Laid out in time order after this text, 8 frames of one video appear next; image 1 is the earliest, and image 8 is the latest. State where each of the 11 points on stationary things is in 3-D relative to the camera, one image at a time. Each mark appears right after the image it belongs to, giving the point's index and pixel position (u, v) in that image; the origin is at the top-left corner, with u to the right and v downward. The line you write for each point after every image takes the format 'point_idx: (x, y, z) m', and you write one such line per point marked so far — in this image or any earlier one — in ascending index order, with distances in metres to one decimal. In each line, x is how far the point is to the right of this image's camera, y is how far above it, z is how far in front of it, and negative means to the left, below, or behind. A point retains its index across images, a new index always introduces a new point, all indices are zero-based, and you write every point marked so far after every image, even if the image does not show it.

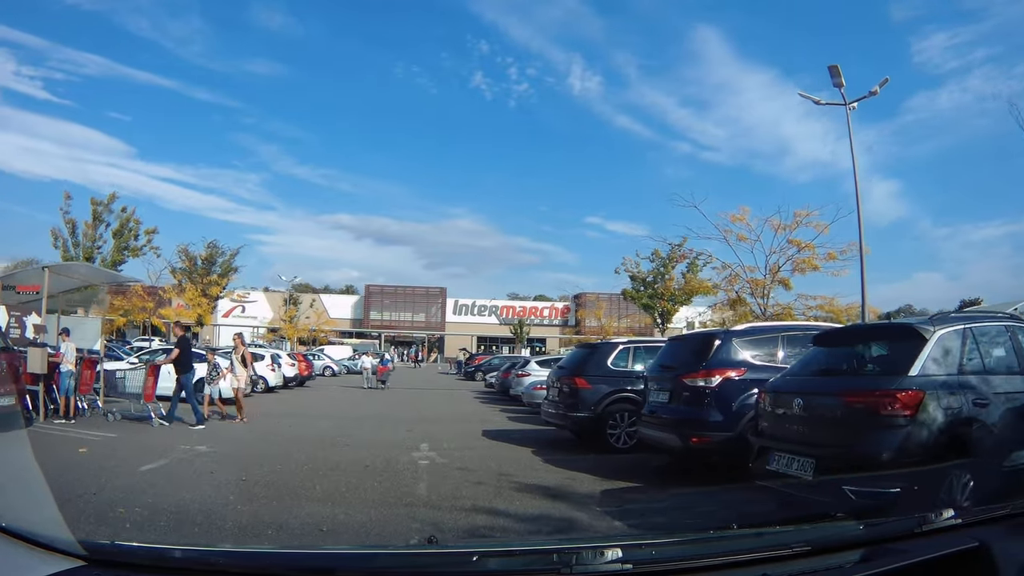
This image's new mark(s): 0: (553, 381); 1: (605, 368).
0: (+0.8, -1.6, +11.8) m
1: (+1.5, -1.3, +11.3) m
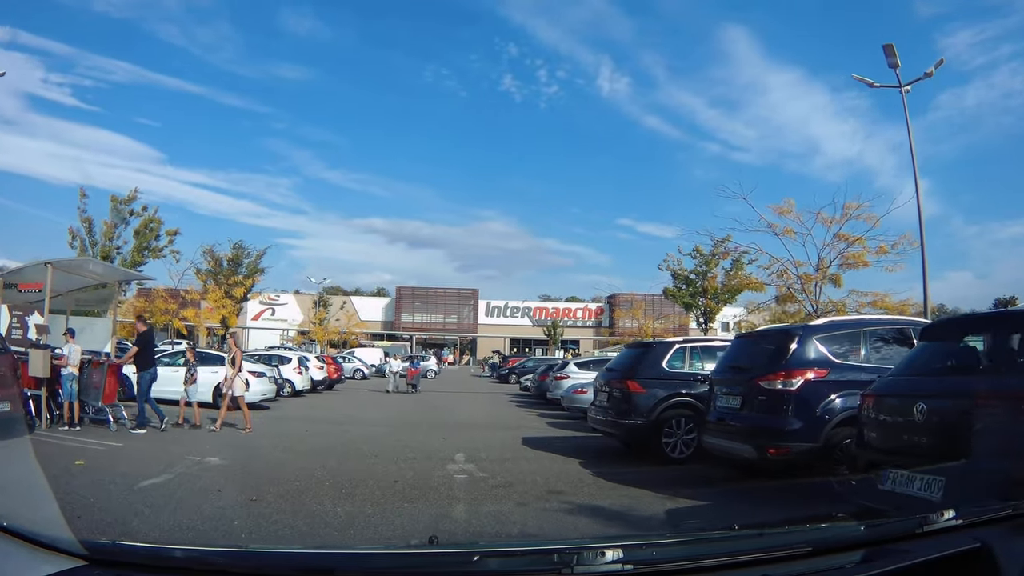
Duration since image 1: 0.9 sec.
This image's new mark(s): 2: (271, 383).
0: (+1.5, -1.5, +10.7) m
1: (+2.2, -1.2, +10.2) m
2: (-5.3, -2.1, +15.6) m
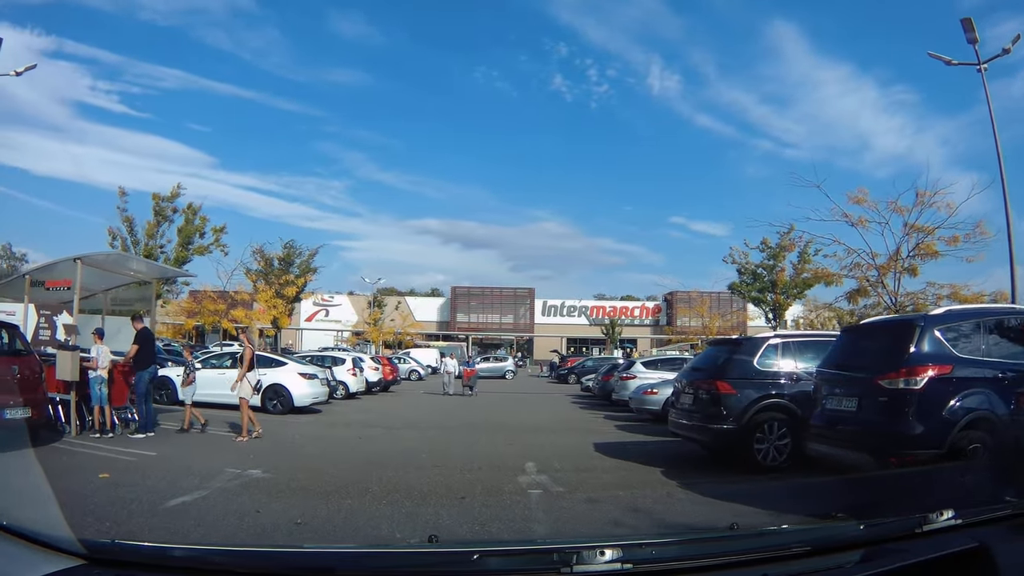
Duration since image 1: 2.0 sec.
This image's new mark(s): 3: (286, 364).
0: (+2.4, -1.3, +9.6) m
1: (+3.1, -1.1, +9.1) m
2: (-4.0, -2.1, +15.0) m
3: (-4.6, -1.6, +14.6) m
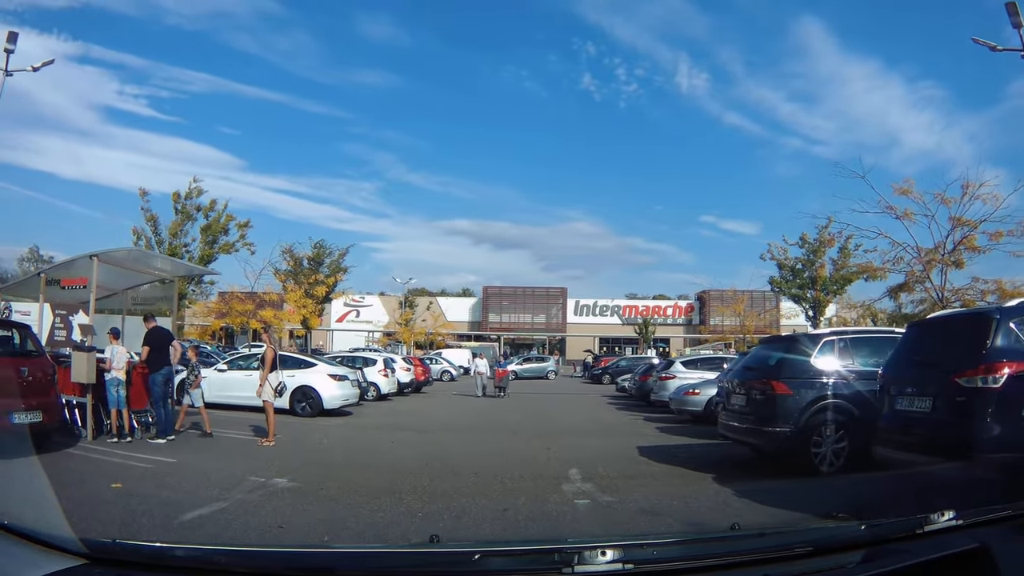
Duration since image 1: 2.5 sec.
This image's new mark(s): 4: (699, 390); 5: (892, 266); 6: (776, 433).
0: (+2.9, -1.2, +9.0) m
1: (+3.5, -1.0, +8.4) m
2: (-3.2, -2.1, +14.6) m
3: (-3.9, -1.6, +14.3) m
4: (+3.6, -2.0, +13.7) m
5: (+9.2, +0.5, +17.5) m
6: (+3.0, -1.7, +8.2) m
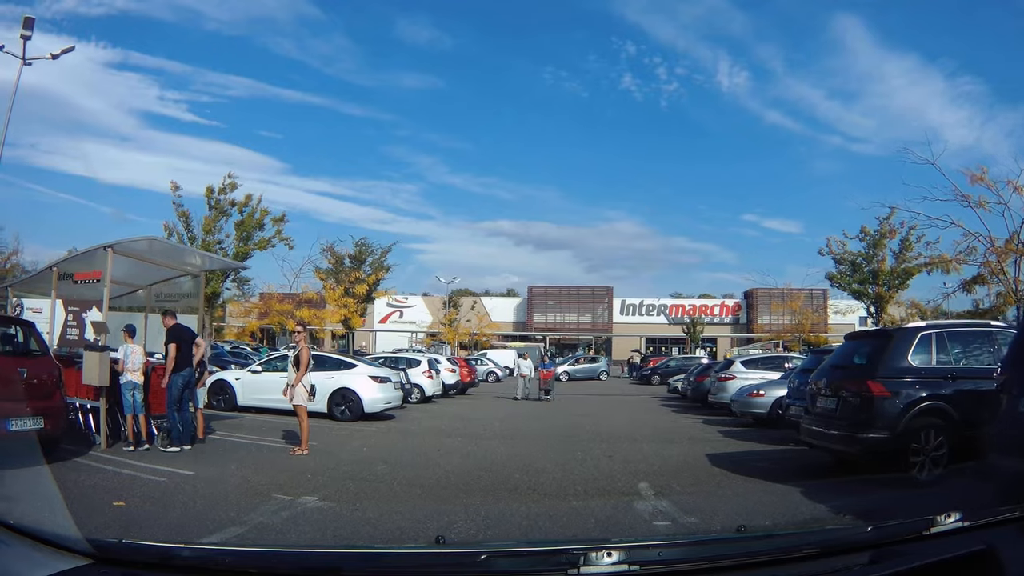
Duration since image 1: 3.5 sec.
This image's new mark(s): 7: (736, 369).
0: (+3.5, -1.1, +8.0) m
1: (+4.1, -0.8, +7.4) m
2: (-2.3, -2.0, +14.0) m
3: (-3.0, -1.5, +13.7) m
4: (+4.5, -1.9, +12.7) m
5: (+10.3, +0.7, +16.1) m
6: (+3.6, -1.5, +7.2) m
7: (+5.0, -1.8, +15.9) m
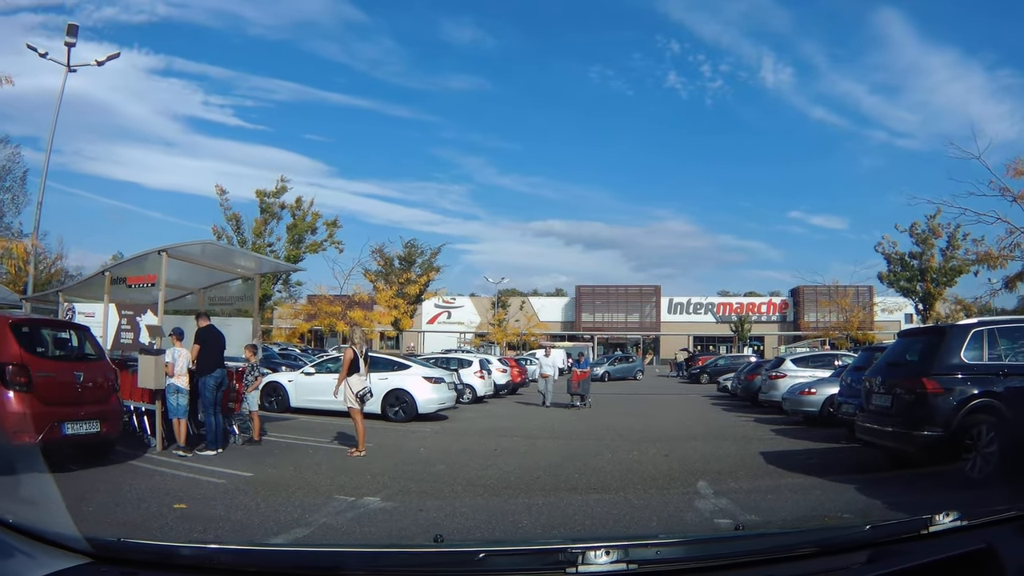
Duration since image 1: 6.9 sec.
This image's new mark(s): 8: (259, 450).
0: (+4.1, -1.1, +8.0) m
1: (+4.6, -0.8, +7.4) m
2: (-1.3, -2.1, +14.4) m
3: (-2.0, -1.6, +14.1) m
4: (+5.4, -1.8, +12.7) m
5: (+11.3, +0.8, +15.7) m
6: (+4.2, -1.5, +7.2) m
7: (+6.1, -1.8, +15.8) m
8: (-4.2, -2.8, +11.9) m
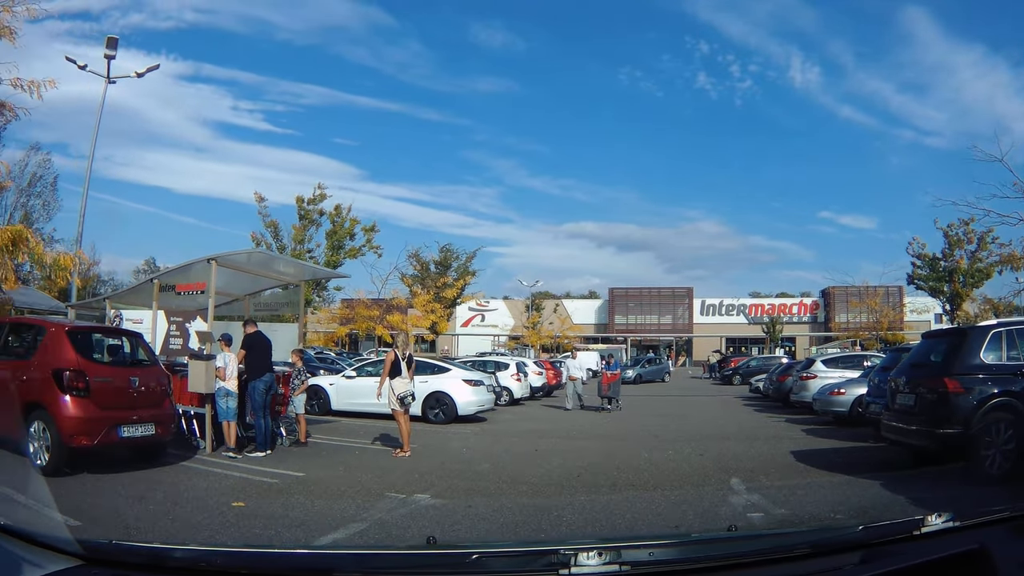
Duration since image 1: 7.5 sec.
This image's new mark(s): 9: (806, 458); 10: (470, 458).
0: (+4.5, -1.1, +8.3) m
1: (+5.0, -0.8, +7.7) m
2: (-0.6, -2.1, +14.9) m
3: (-1.3, -1.7, +14.7) m
4: (+6.0, -1.9, +12.9) m
5: (+12.1, +0.8, +15.7) m
6: (+4.5, -1.5, +7.5) m
7: (+6.9, -1.8, +16.0) m
8: (-3.6, -2.9, +12.5) m
9: (+4.2, -2.4, +10.2) m
10: (-0.6, -2.3, +10.2) m
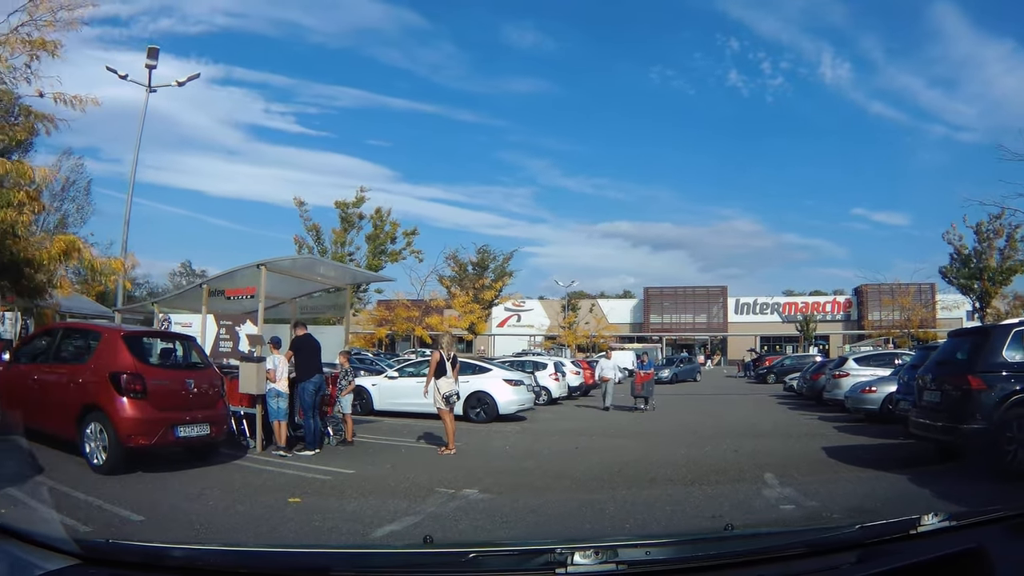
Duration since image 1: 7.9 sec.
0: (+5.0, -1.1, +8.6) m
1: (+5.5, -0.8, +8.0) m
2: (+0.2, -2.2, +15.5) m
3: (-0.5, -1.7, +15.3) m
4: (+6.7, -1.8, +13.1) m
5: (+12.9, +0.8, +15.6) m
6: (+5.0, -1.6, +7.8) m
7: (+7.7, -1.8, +16.2) m
8: (-2.9, -2.9, +13.2) m
9: (+4.7, -2.4, +10.5) m
10: (0.0, -2.4, +10.8) m
